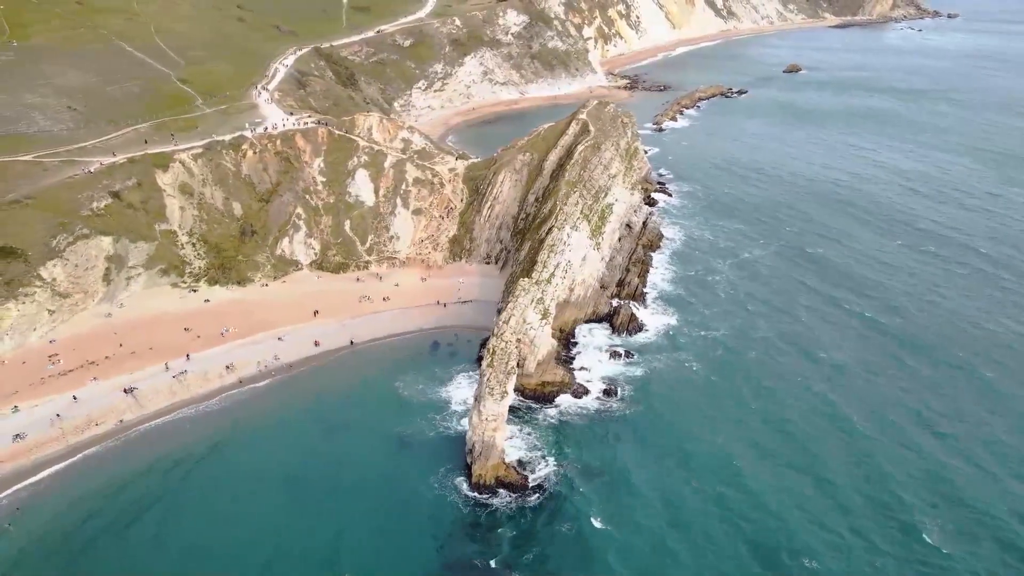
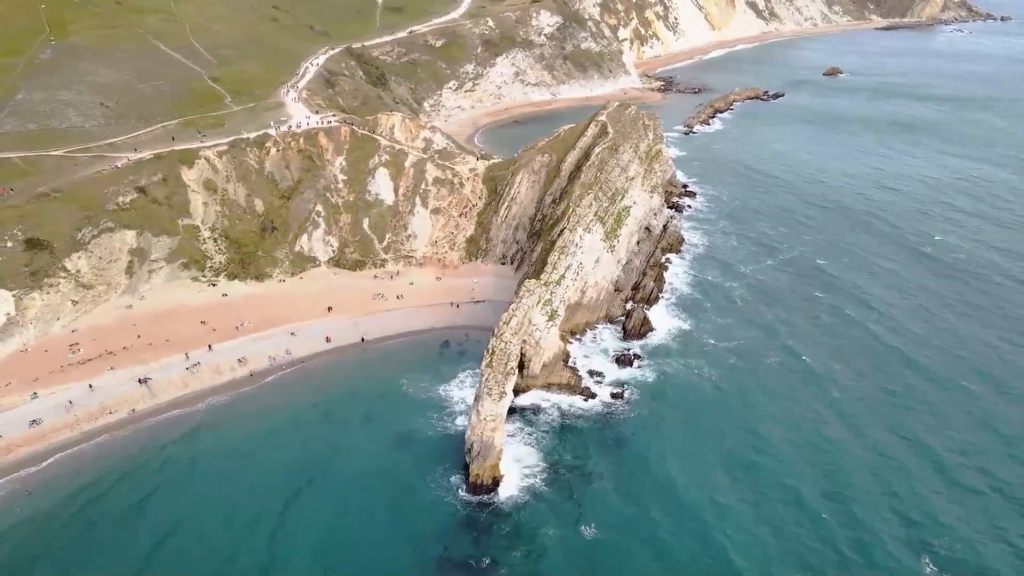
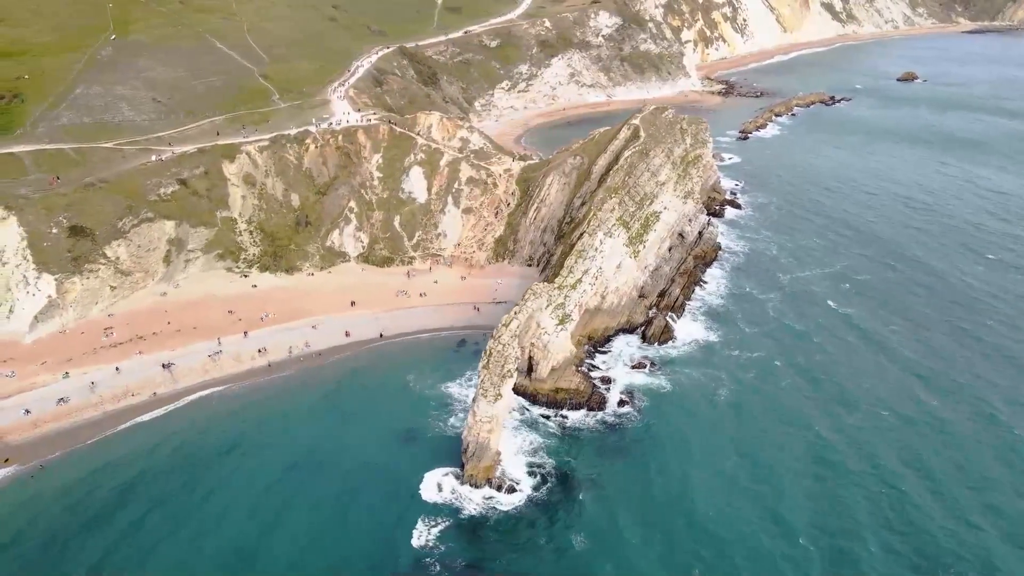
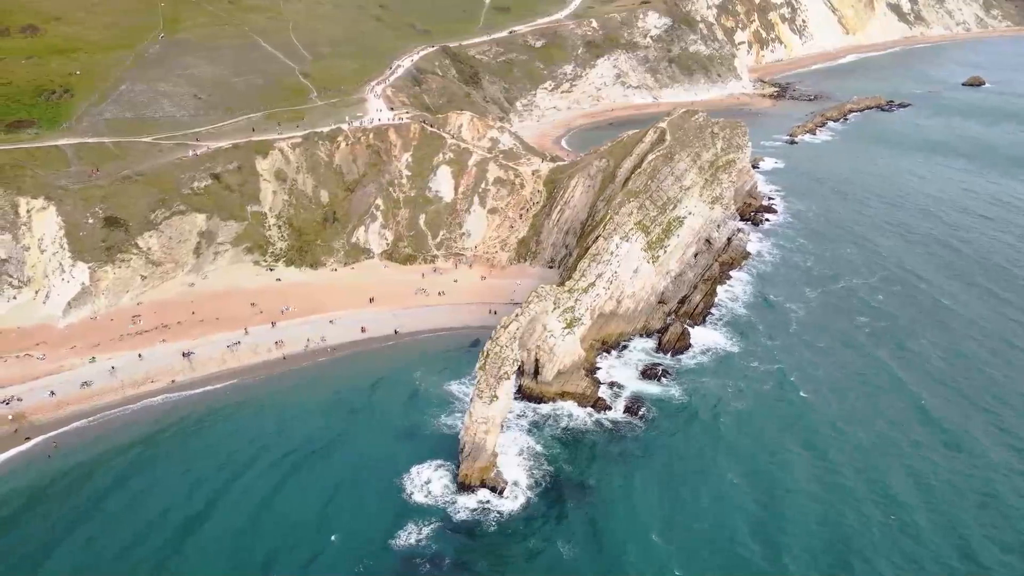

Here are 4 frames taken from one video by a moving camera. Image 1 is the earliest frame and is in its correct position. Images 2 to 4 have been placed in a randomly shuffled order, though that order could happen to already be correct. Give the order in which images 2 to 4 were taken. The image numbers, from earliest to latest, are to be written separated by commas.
2, 3, 4
